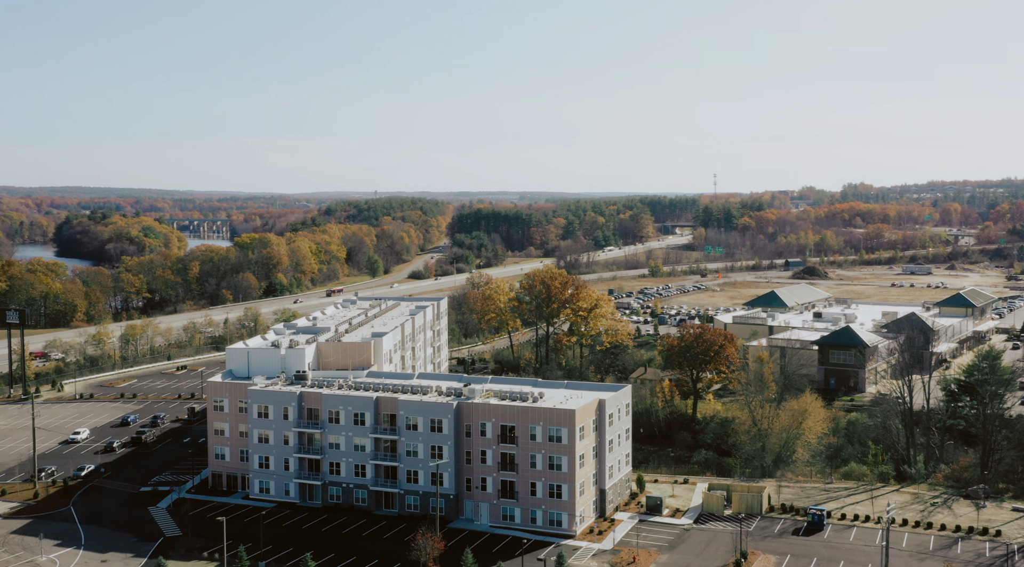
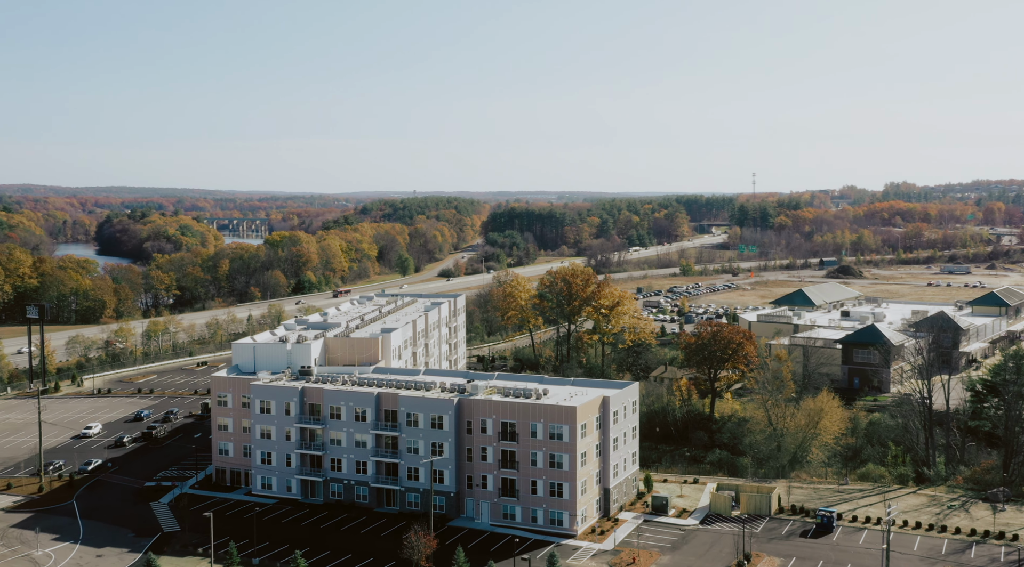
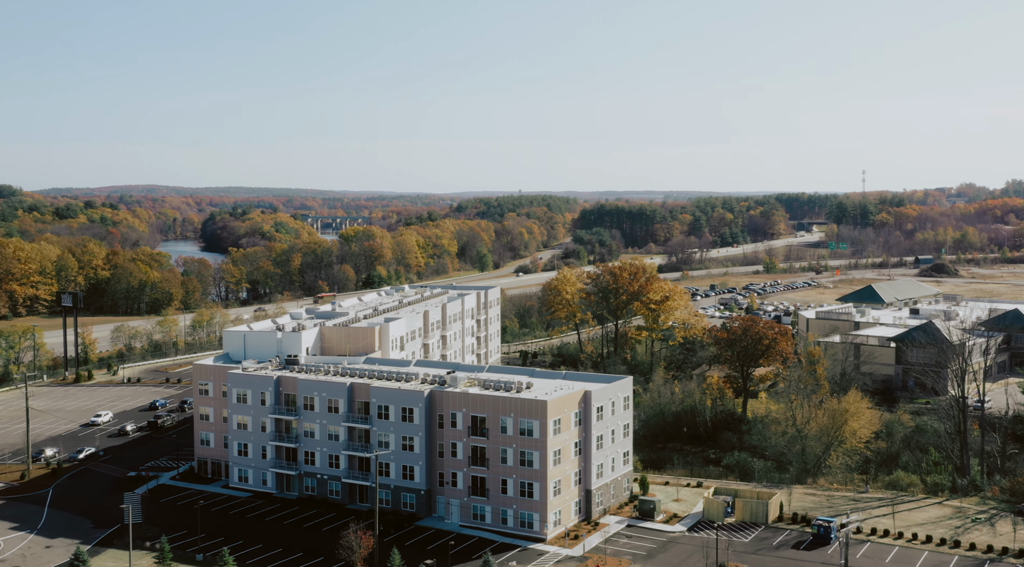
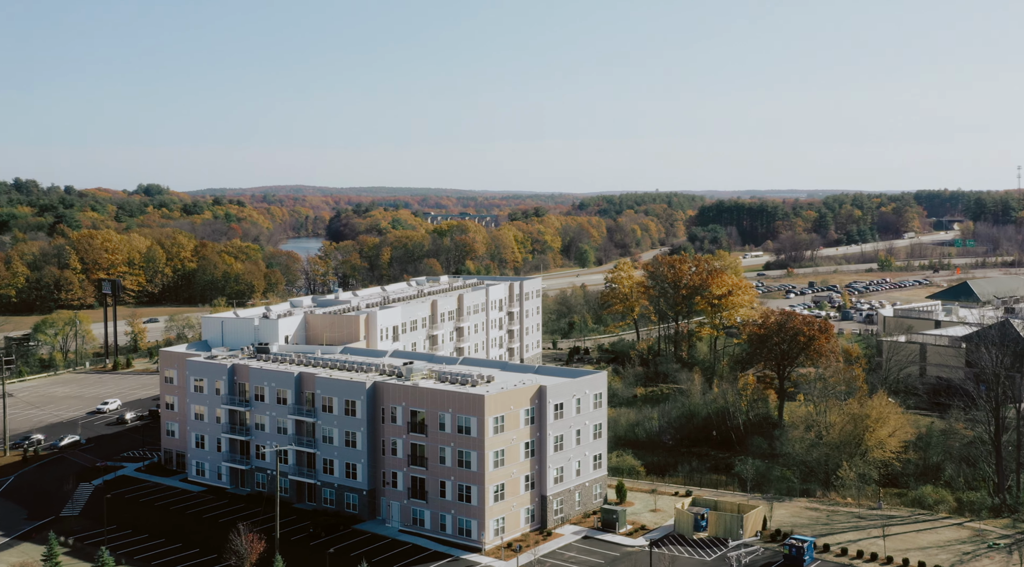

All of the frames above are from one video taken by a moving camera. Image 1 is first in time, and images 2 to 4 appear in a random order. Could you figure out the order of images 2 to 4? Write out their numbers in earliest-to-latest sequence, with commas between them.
2, 3, 4
